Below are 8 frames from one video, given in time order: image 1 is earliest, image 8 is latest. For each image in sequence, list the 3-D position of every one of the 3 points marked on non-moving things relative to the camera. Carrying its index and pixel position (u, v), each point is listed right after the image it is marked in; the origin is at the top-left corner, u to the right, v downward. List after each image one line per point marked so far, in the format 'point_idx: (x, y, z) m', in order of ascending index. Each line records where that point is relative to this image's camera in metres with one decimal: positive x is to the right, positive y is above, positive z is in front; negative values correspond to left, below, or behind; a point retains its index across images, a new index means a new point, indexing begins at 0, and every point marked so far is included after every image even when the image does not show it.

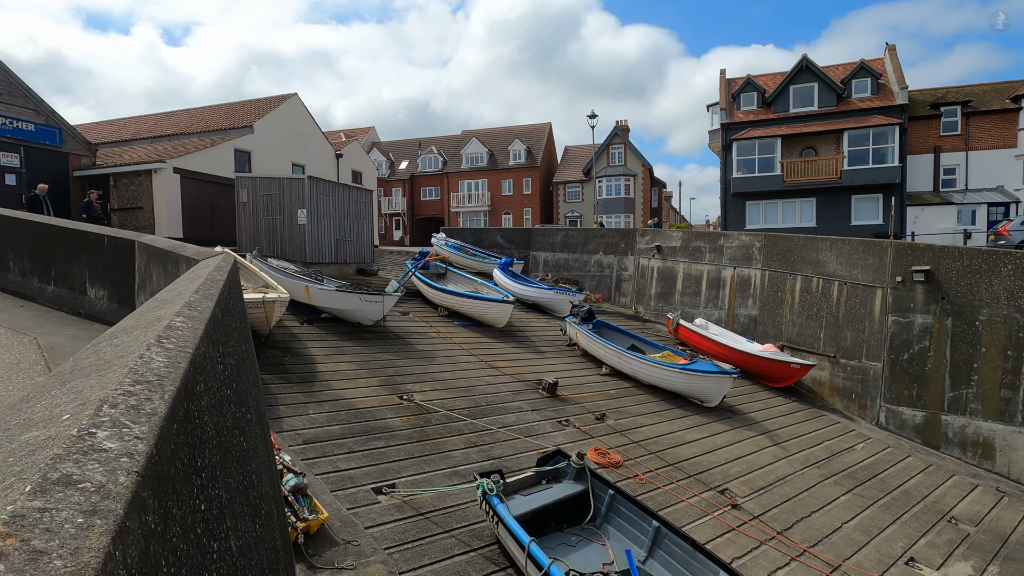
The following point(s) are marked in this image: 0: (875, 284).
0: (+8.5, +0.1, +12.5) m
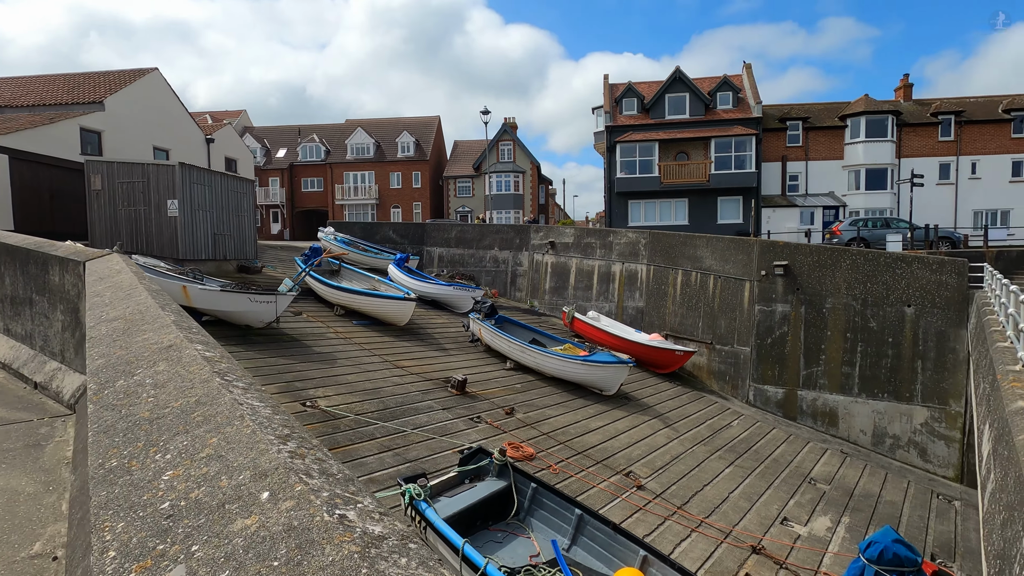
0: (+6.1, +0.3, +14.0) m
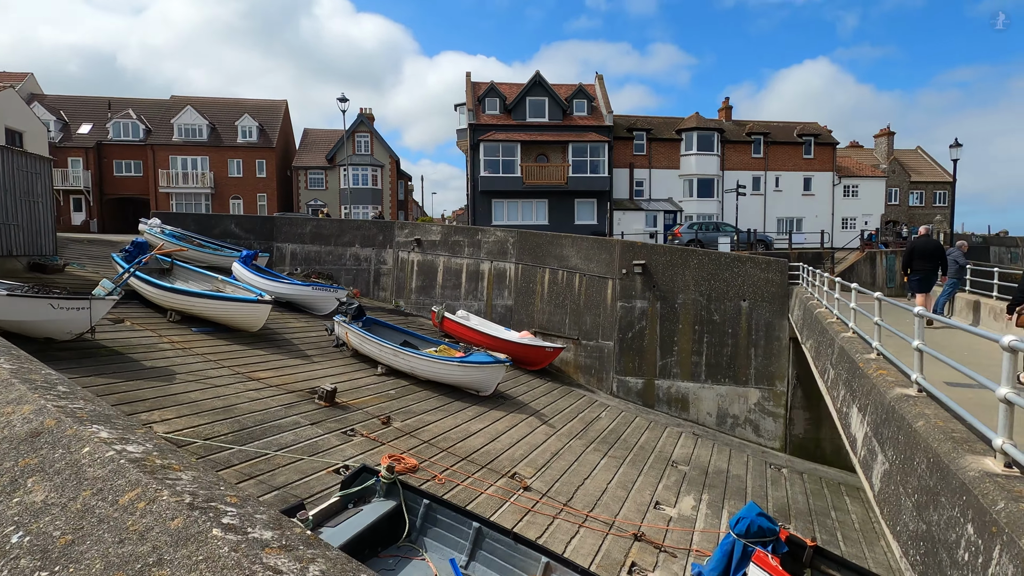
0: (+2.6, +0.3, +14.8) m
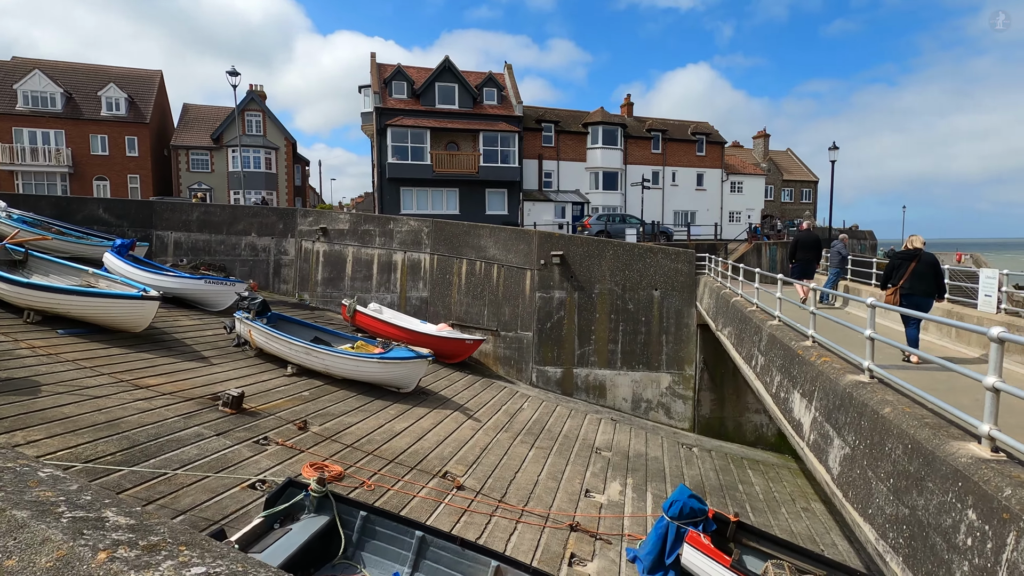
0: (+0.4, +0.6, +14.8) m
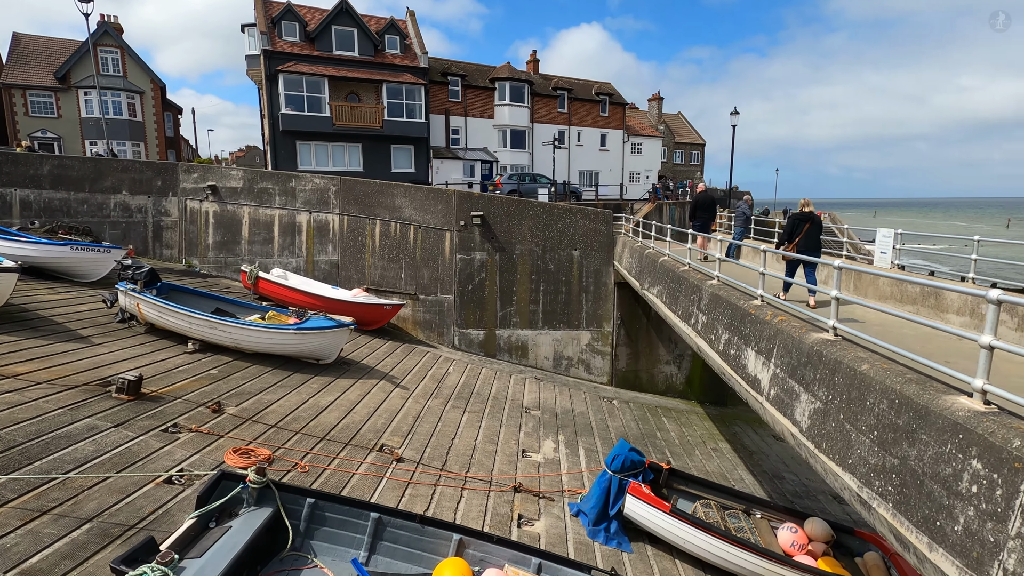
0: (-1.8, +1.6, +14.3) m
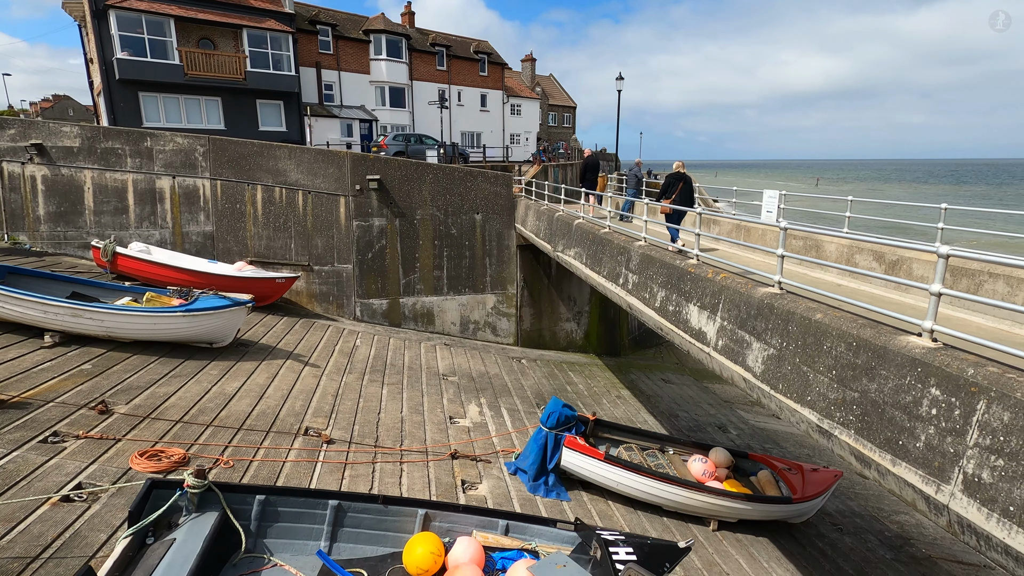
0: (-4.4, +2.4, +13.4) m
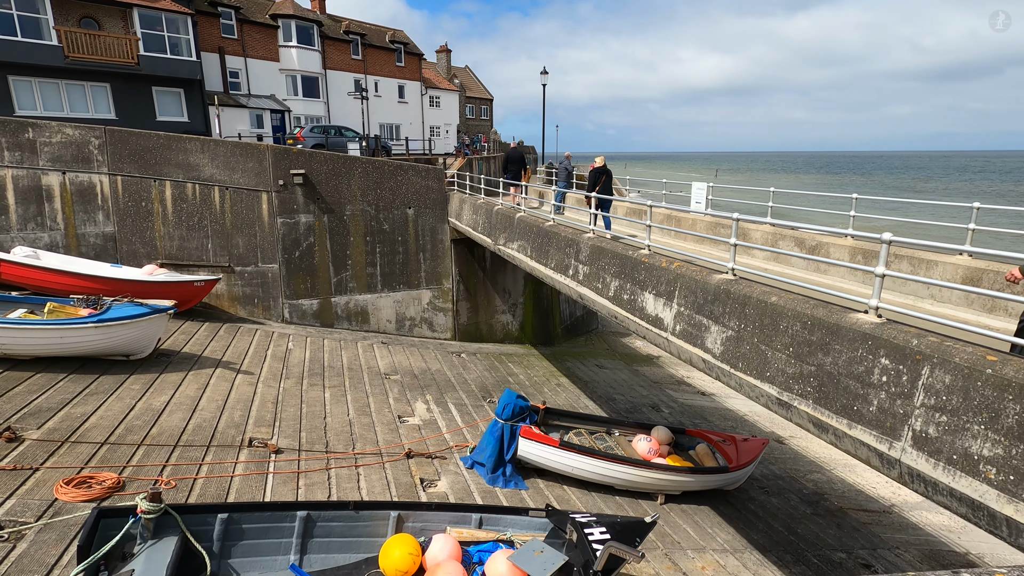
0: (-6.0, +2.4, +12.6) m
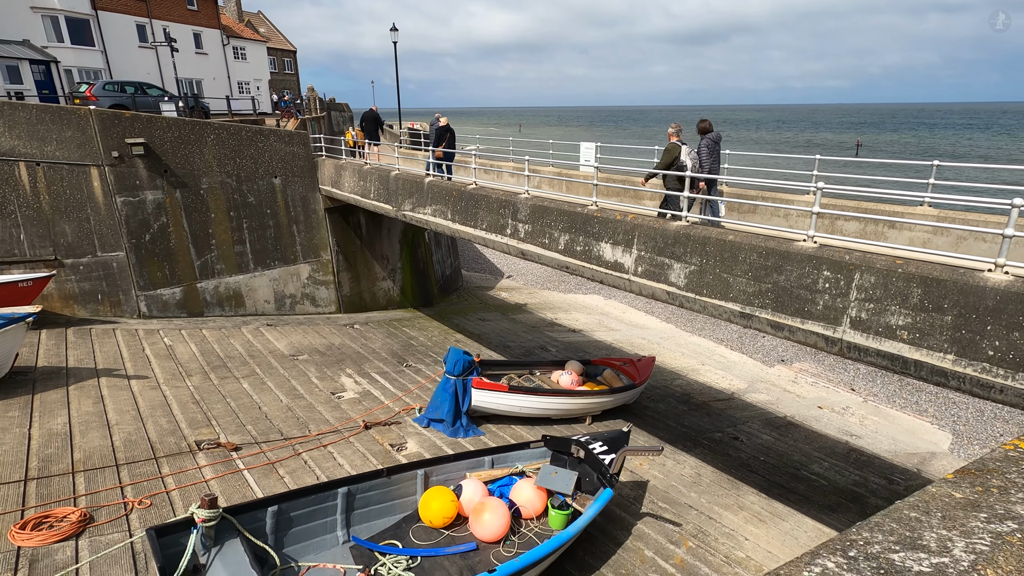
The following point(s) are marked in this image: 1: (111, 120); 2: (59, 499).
0: (-8.4, +2.5, +10.5) m
1: (-7.9, +3.3, +10.6) m
2: (-4.4, -2.0, +5.1) m
